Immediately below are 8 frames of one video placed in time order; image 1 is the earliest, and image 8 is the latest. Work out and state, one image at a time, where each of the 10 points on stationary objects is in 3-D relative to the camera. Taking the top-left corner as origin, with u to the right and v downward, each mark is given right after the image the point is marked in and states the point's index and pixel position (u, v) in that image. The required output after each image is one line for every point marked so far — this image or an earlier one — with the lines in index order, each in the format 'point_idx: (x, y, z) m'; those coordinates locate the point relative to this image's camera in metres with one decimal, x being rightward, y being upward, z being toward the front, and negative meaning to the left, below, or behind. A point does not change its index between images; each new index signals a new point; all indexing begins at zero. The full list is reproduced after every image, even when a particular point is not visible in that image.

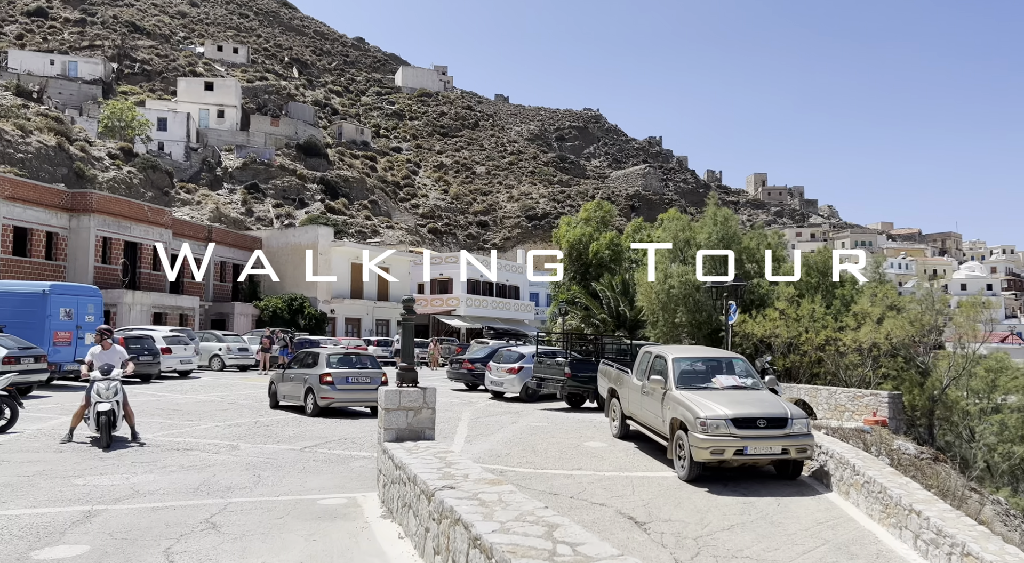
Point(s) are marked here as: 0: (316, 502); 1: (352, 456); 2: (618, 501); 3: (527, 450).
0: (-1.9, -2.1, +7.8) m
1: (-2.2, -2.4, +11.1) m
2: (+1.3, -2.6, +9.7) m
3: (+0.2, -2.6, +12.7) m
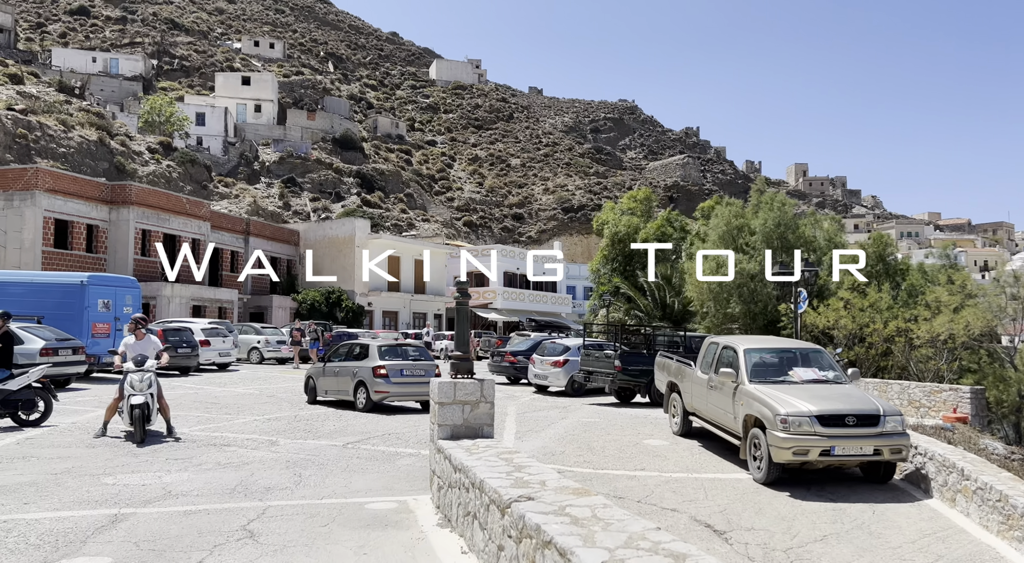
0: (-1.3, -1.9, +7.0) m
1: (-1.4, -2.2, +10.4) m
2: (+1.9, -2.4, +8.8) m
3: (+1.0, -2.4, +11.8) m
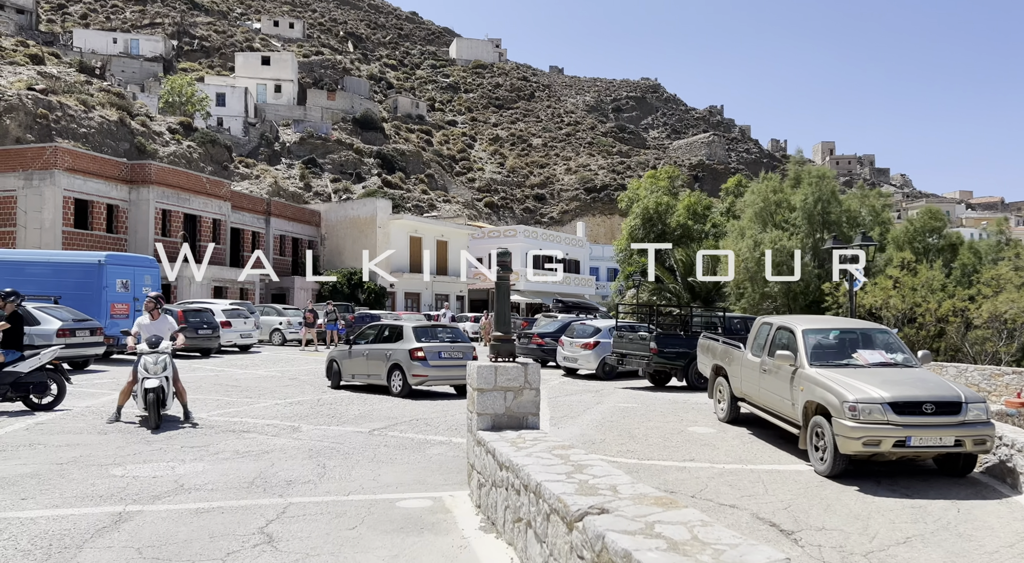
0: (-0.9, -1.7, +6.3) m
1: (-1.0, -1.9, +9.6) m
2: (+2.4, -2.2, +8.0) m
3: (+1.5, -2.1, +11.0) m
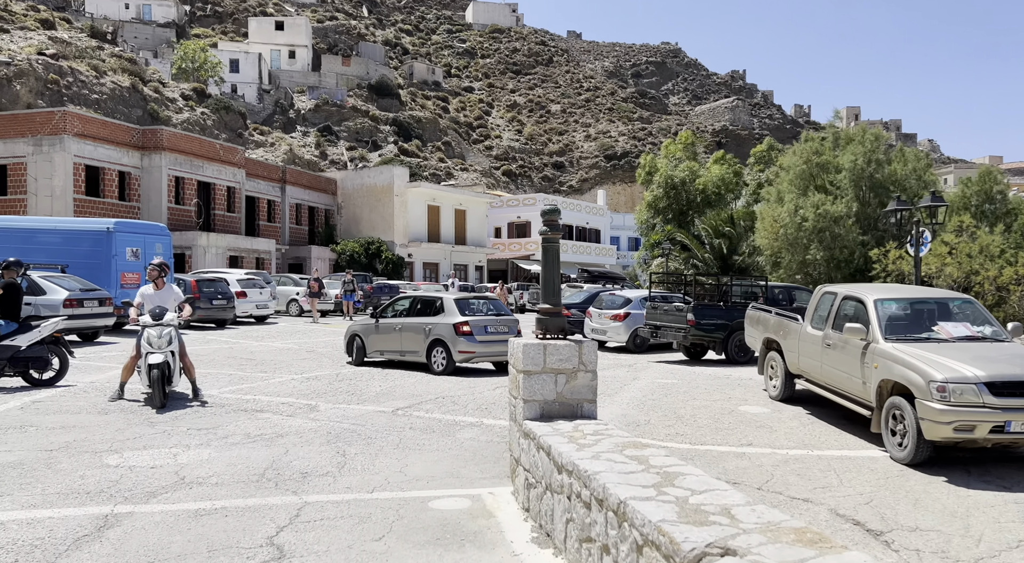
0: (-0.6, -1.5, +5.4) m
1: (-0.6, -1.5, +8.8) m
2: (+2.7, -1.9, +7.1) m
3: (+2.0, -1.7, +10.1) m
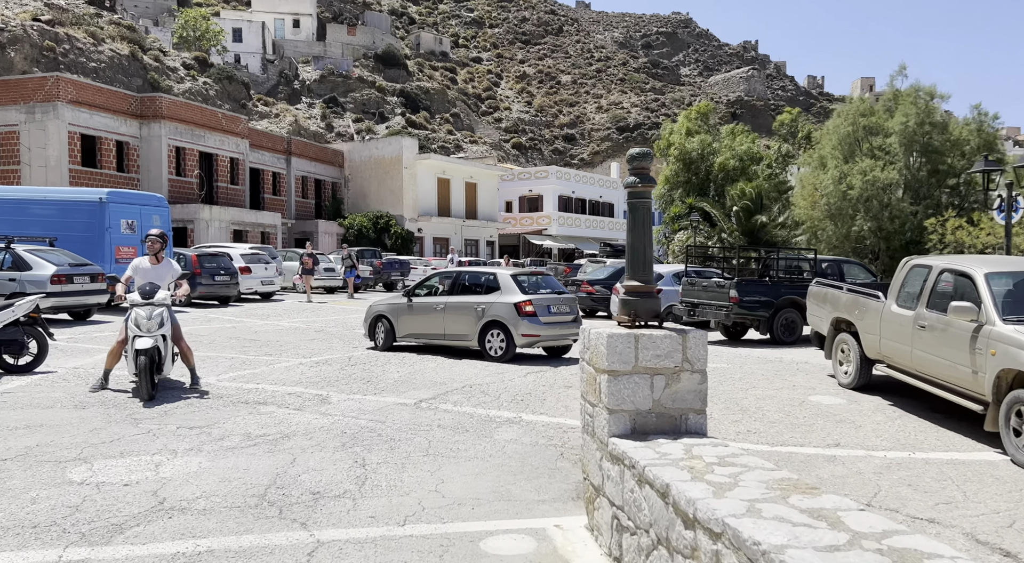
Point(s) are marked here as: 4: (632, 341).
0: (-0.2, -1.3, +4.1) m
1: (-0.2, -1.3, +7.5) m
2: (+3.1, -1.7, +5.7) m
3: (+2.4, -1.4, +8.8) m
4: (+0.6, -0.3, +3.9) m
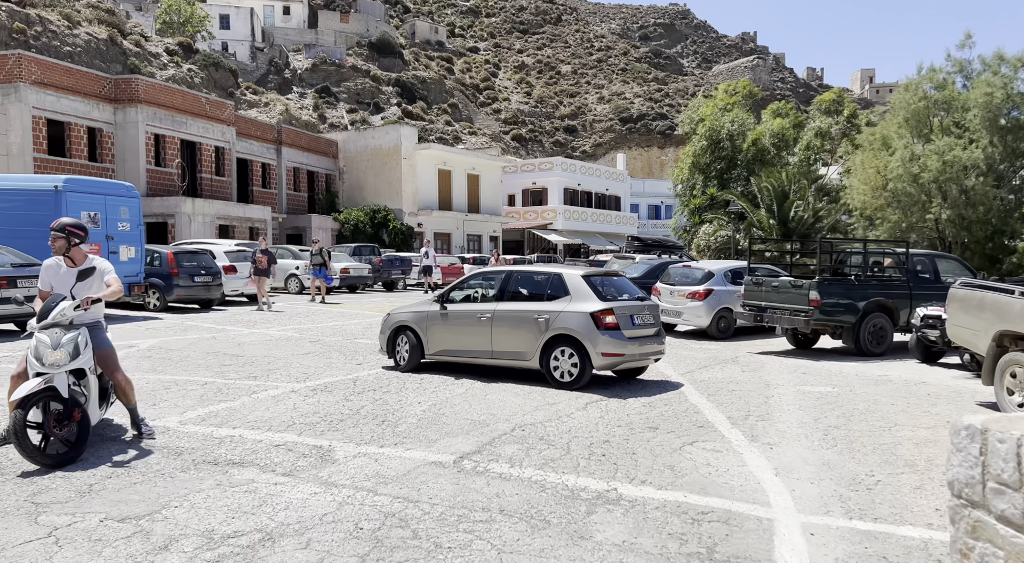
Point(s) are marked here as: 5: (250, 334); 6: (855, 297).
0: (+0.5, -1.4, +1.6) m
1: (+0.4, -1.3, +4.9) m
2: (+3.8, -1.7, +3.2) m
3: (+3.0, -1.4, +6.3) m
4: (+1.2, -0.3, +1.4) m
5: (-4.8, -1.0, +14.7) m
6: (+5.4, -0.3, +12.7) m
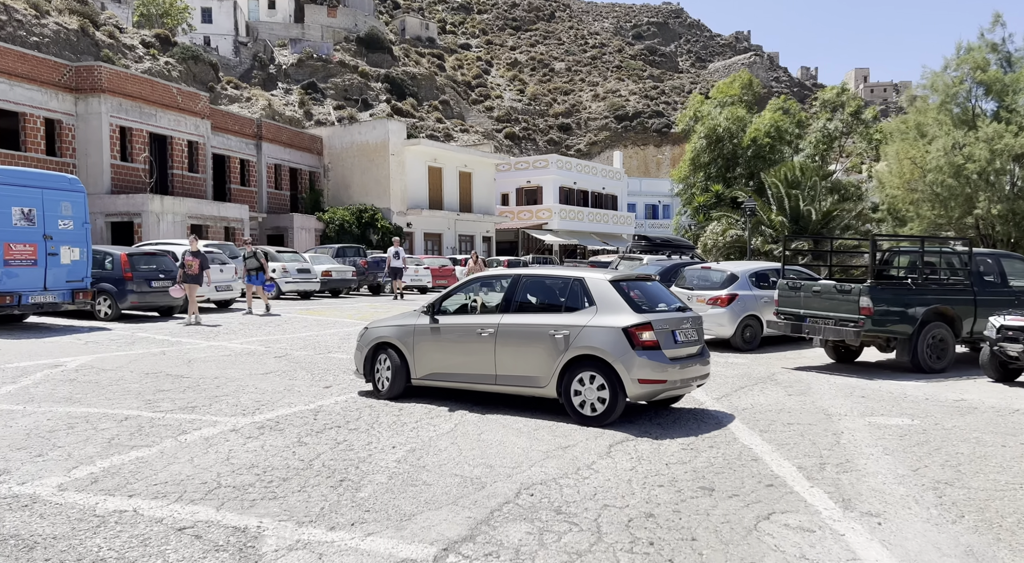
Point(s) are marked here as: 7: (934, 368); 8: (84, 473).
0: (+0.5, -1.5, -0.4) m
1: (+0.5, -1.4, +3.0) m
2: (+3.8, -1.7, +1.3) m
3: (+3.0, -1.5, +4.3) m
4: (+1.3, -0.4, -0.6) m
5: (-4.8, -1.0, +12.8) m
6: (+5.4, -0.3, +10.9) m
7: (+5.7, -1.1, +11.0) m
8: (-3.0, -1.3, +5.6) m
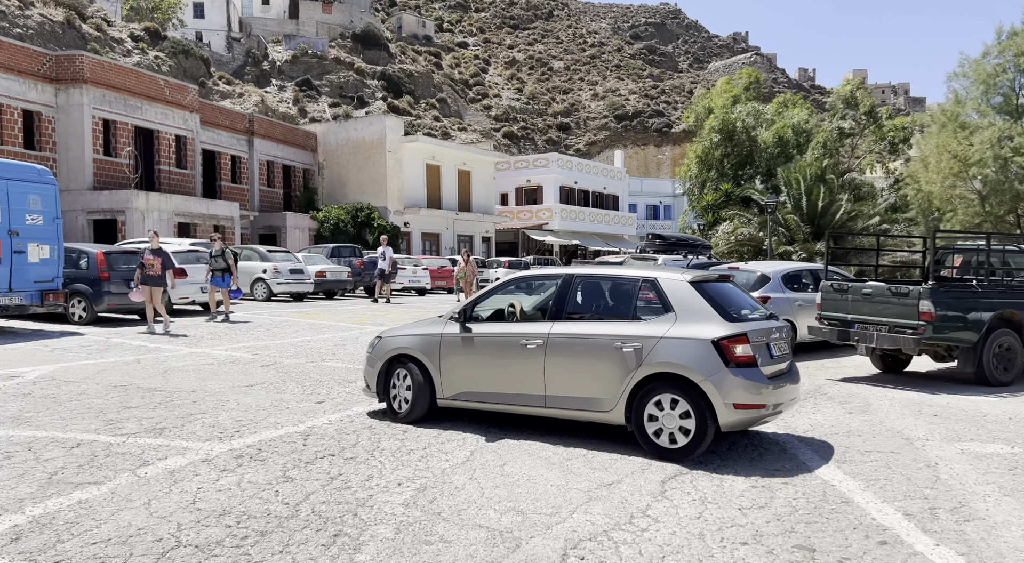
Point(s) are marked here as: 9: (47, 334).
0: (+0.8, -1.4, -1.6) m
1: (+0.7, -1.4, +1.8) m
2: (+4.1, -1.7, +0.1) m
3: (+3.3, -1.5, +3.2) m
4: (+1.5, -0.4, -1.8) m
5: (-4.6, -1.0, +11.5) m
6: (+5.6, -0.3, +9.7) m
7: (+5.9, -1.2, +9.8) m
8: (-2.7, -1.3, +4.4) m
9: (-7.4, -0.8, +12.9) m
